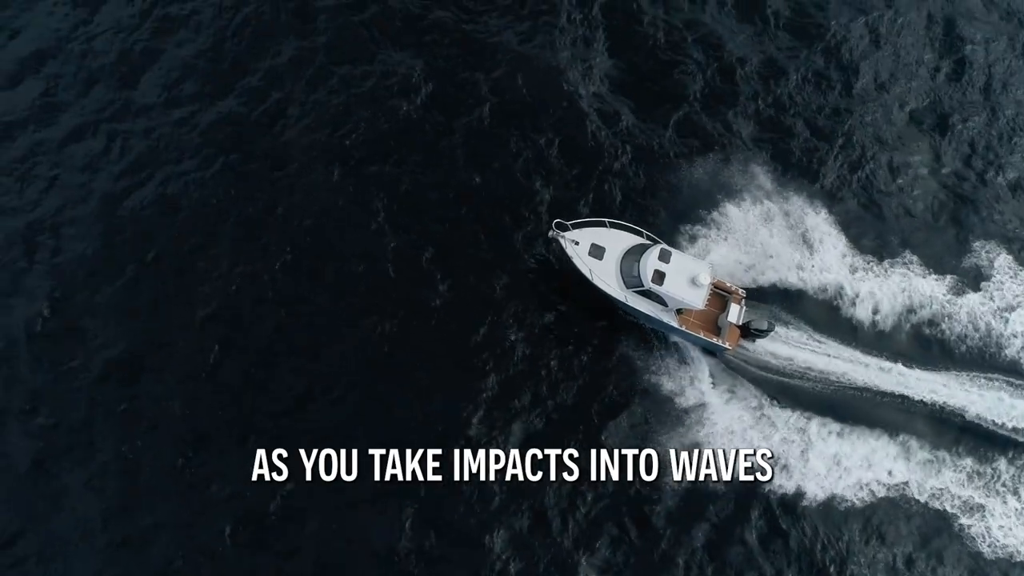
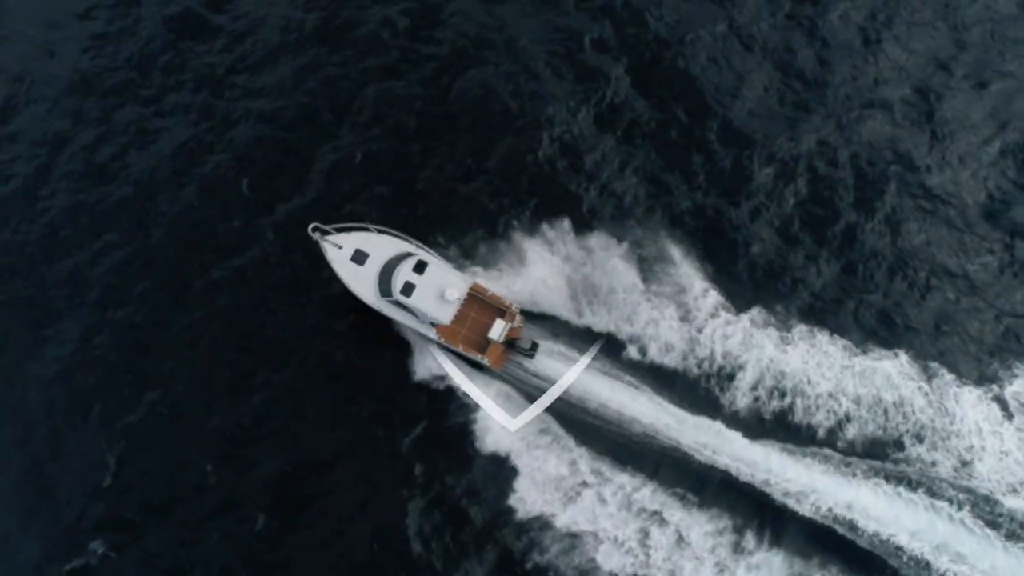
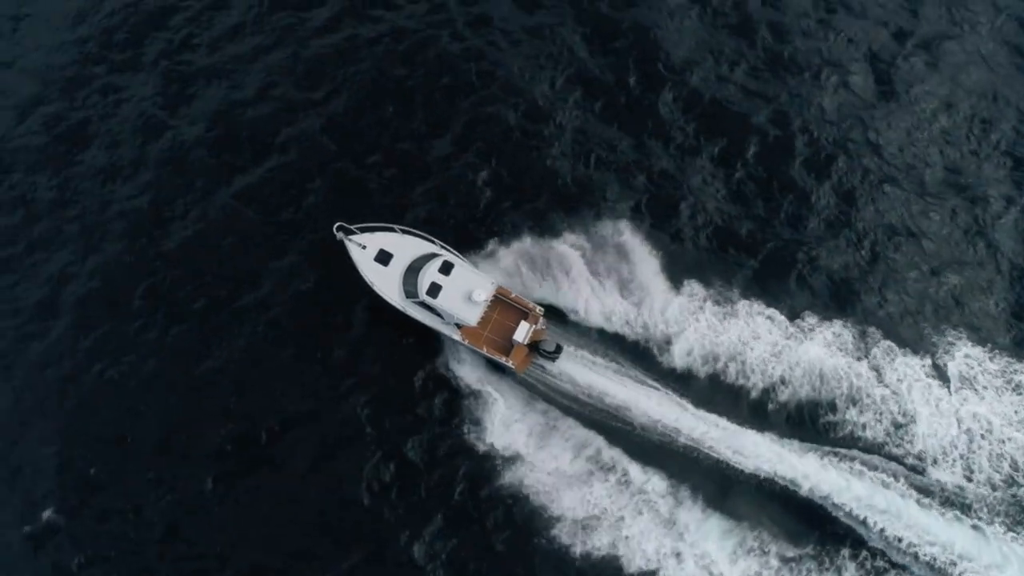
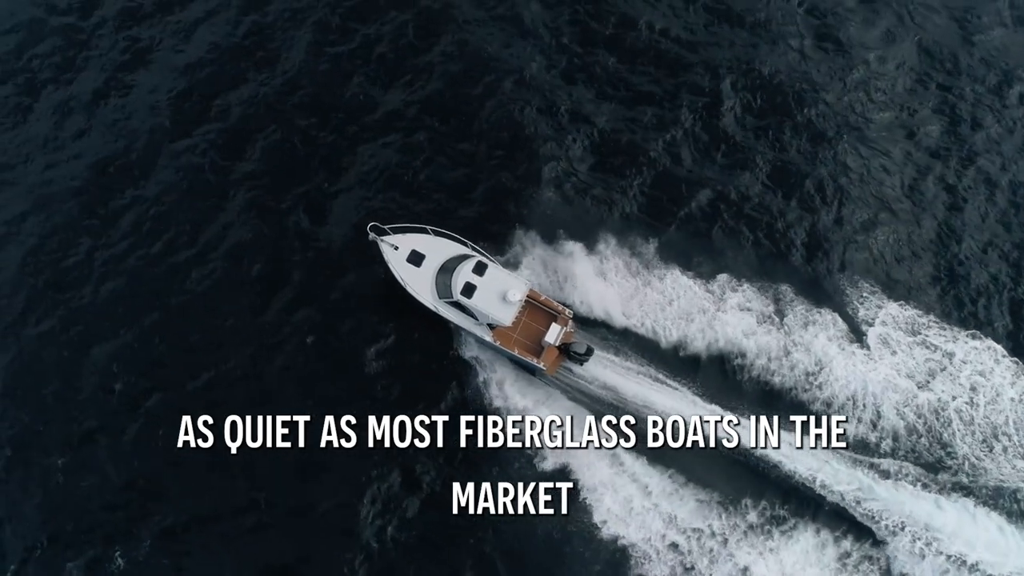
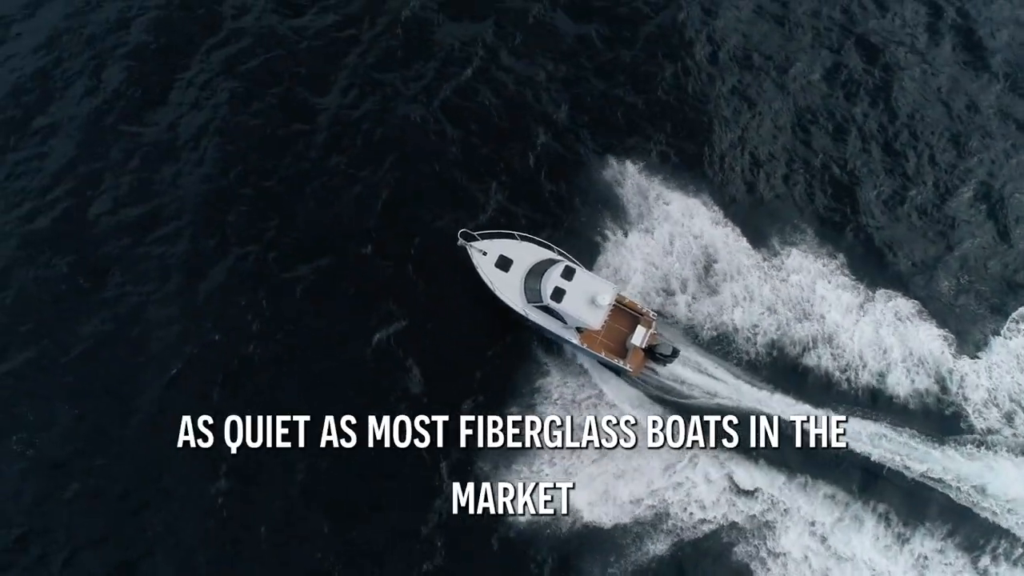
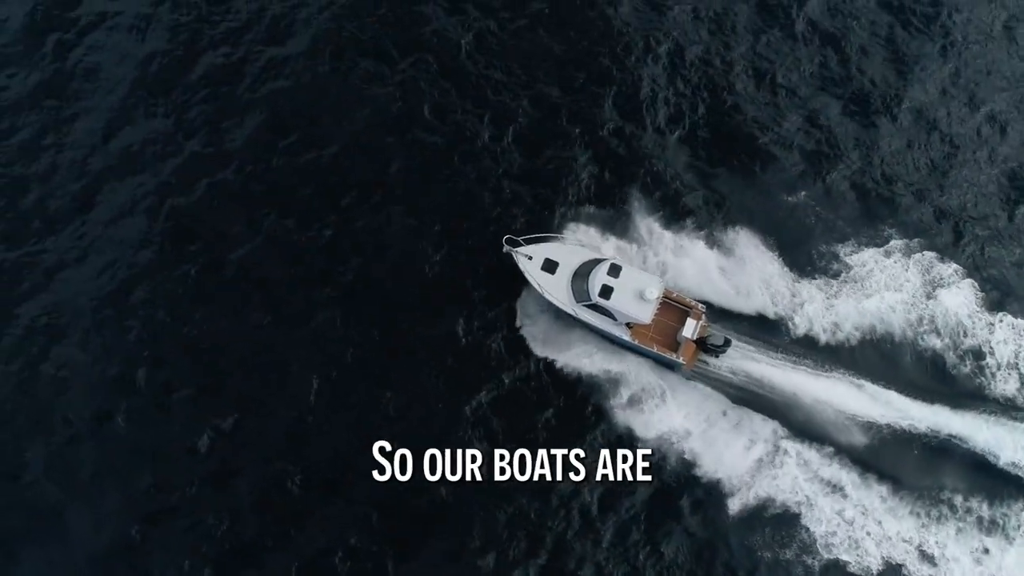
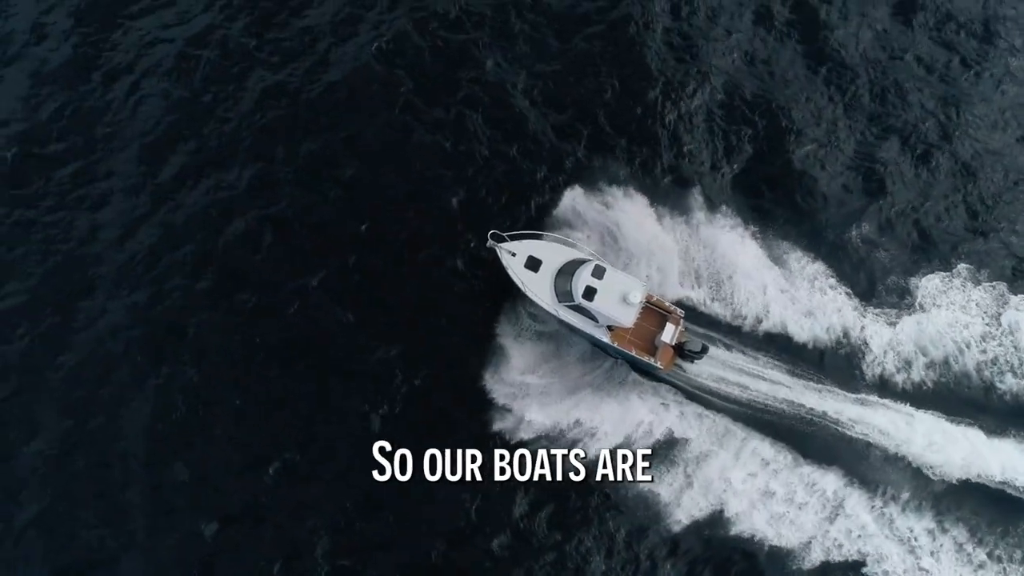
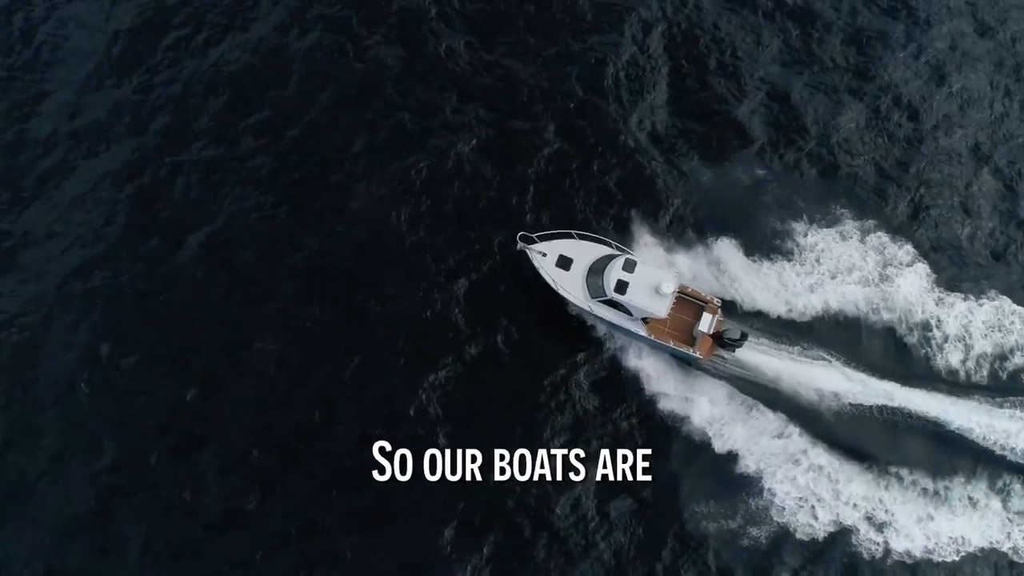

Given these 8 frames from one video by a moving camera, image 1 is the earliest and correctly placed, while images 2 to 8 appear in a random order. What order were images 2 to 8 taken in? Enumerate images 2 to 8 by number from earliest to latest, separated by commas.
8, 6, 7, 5, 4, 3, 2
